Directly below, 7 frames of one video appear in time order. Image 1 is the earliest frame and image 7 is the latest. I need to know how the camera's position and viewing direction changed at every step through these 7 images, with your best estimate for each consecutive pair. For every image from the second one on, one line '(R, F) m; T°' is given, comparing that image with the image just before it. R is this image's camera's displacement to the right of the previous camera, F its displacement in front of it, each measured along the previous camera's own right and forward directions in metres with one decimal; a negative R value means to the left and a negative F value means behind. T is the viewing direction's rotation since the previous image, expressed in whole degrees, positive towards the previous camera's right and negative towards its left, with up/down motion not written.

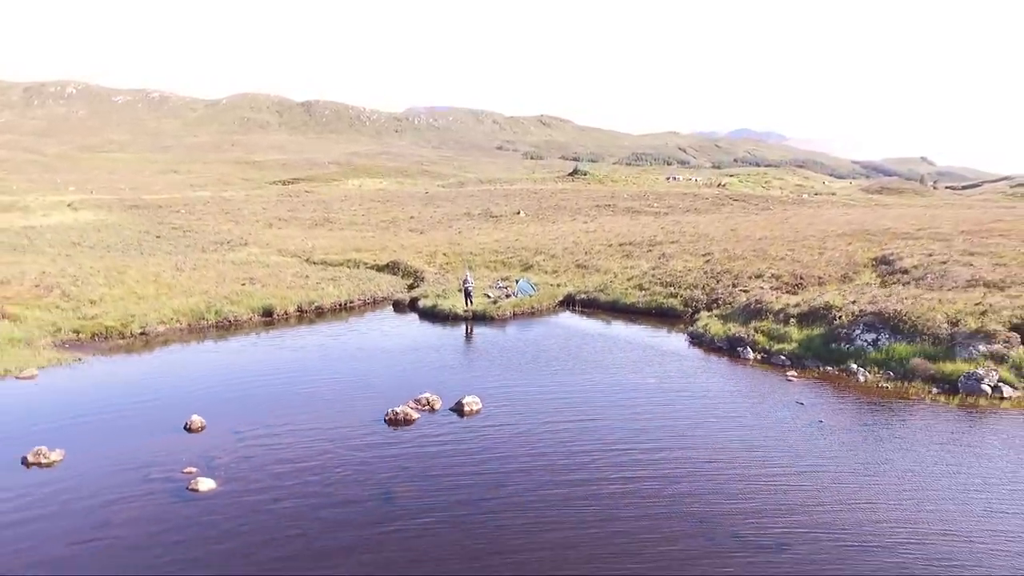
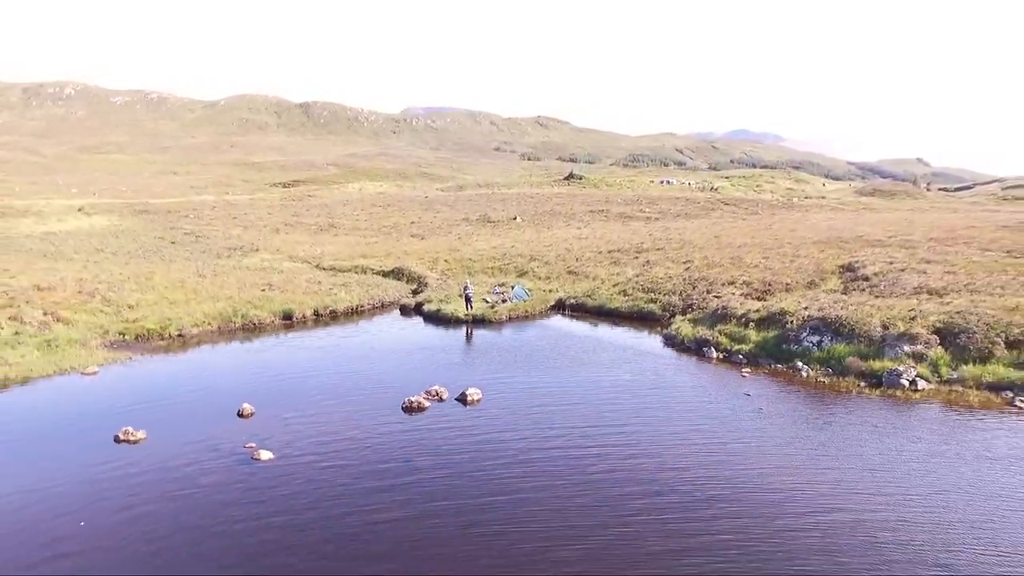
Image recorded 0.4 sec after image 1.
(0.0, -2.0) m; 0°
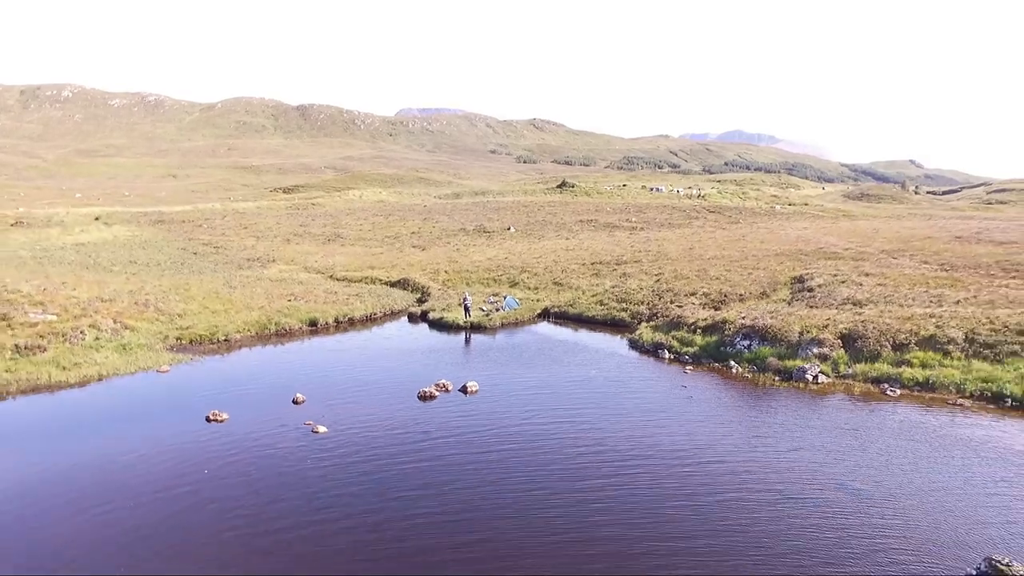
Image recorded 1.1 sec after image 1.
(+0.1, -3.5) m; 0°
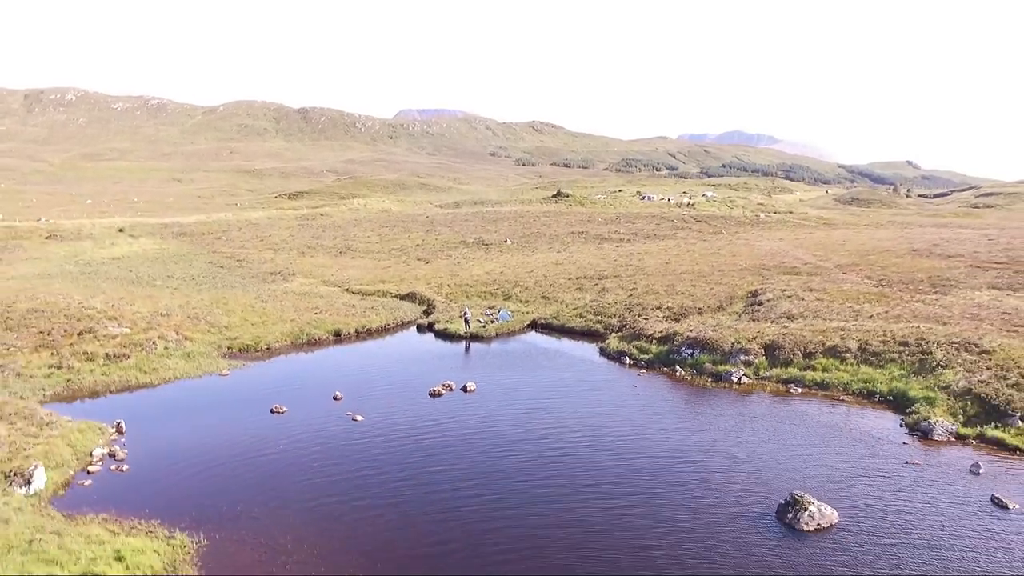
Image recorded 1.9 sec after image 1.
(+0.2, -4.5) m; 0°
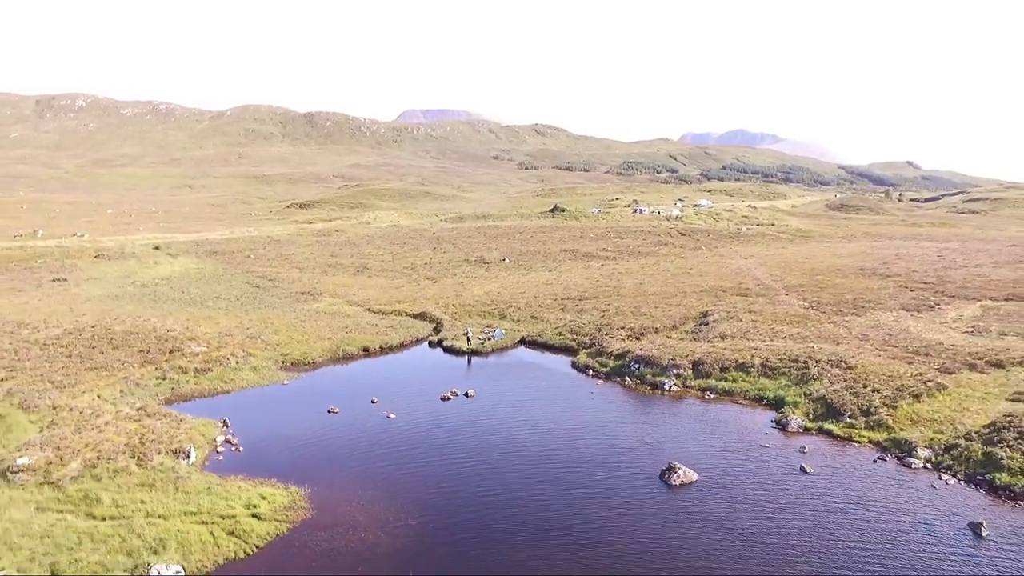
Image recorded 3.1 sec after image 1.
(+0.5, -7.2) m; 0°
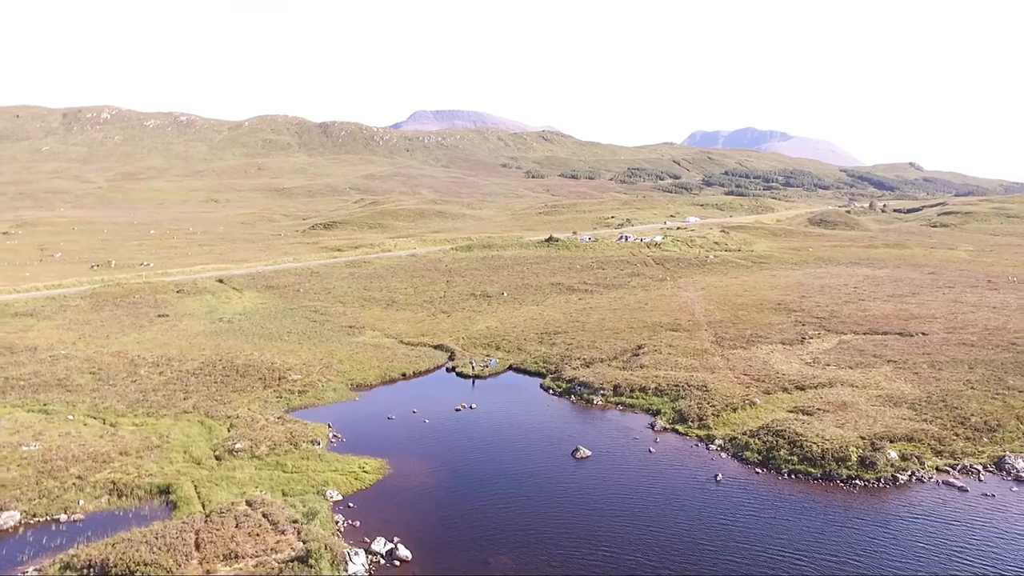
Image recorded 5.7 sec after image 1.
(+1.2, -16.8) m; -1°
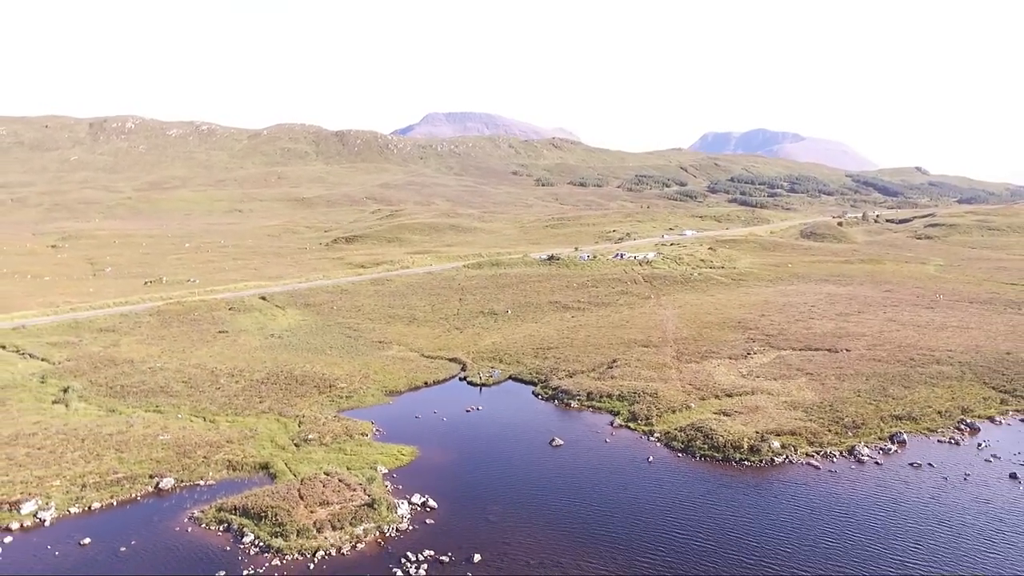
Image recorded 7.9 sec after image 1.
(+1.0, -13.8) m; -1°
